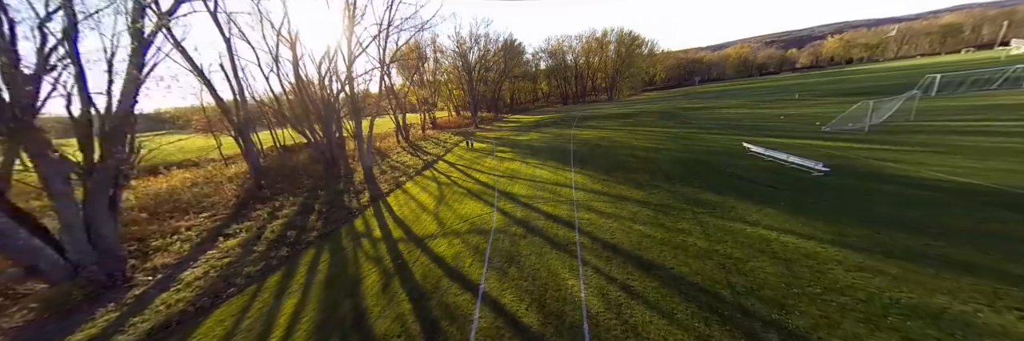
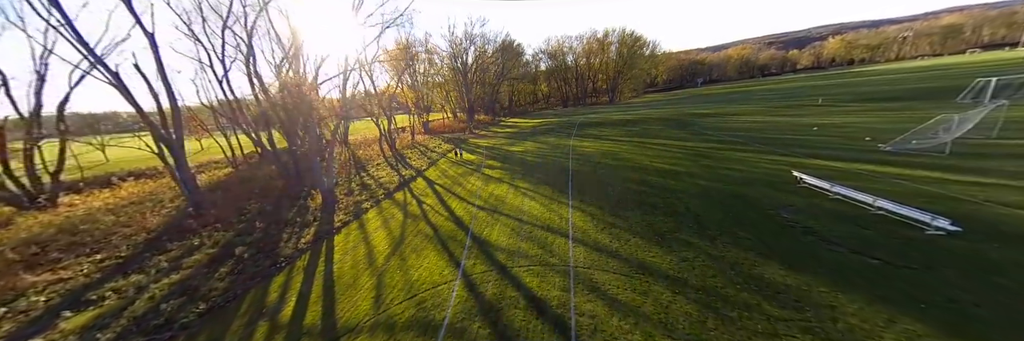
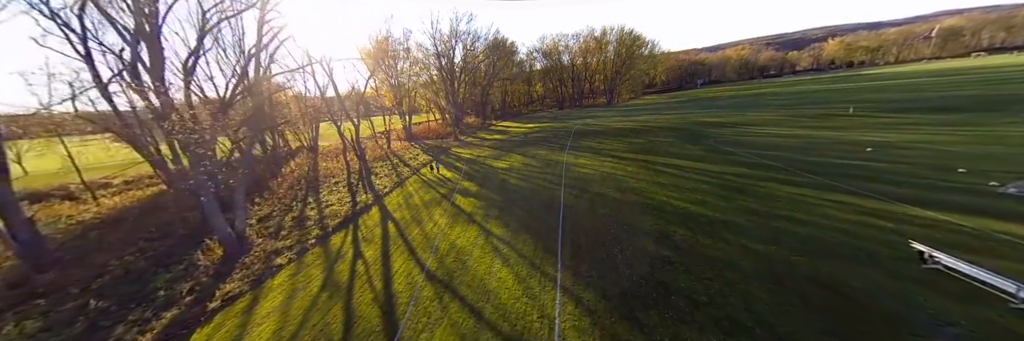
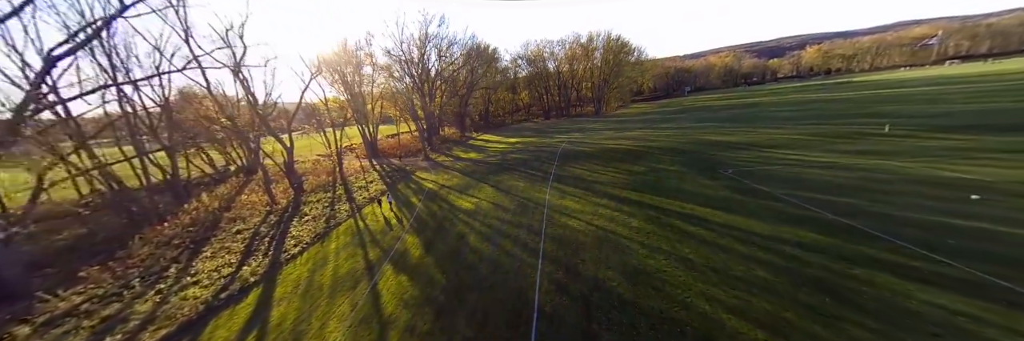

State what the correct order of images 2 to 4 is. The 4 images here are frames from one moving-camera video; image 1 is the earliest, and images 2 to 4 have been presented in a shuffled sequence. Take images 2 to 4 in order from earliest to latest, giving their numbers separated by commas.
2, 3, 4
